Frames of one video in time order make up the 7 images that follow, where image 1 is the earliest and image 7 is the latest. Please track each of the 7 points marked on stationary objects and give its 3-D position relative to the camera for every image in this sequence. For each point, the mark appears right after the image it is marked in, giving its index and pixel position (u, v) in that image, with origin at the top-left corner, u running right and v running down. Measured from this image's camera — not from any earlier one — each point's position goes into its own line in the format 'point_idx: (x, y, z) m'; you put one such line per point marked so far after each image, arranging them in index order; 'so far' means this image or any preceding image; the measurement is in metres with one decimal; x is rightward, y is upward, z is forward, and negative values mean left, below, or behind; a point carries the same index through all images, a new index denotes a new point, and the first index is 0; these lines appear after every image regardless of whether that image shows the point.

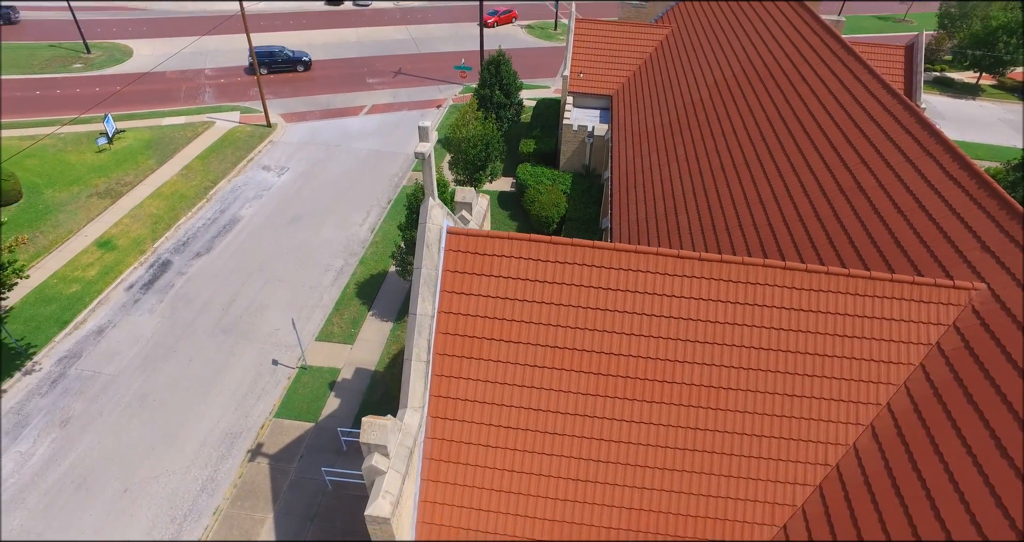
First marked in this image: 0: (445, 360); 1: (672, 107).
0: (-0.9, -1.2, +7.4) m
1: (+4.8, +4.7, +16.5) m
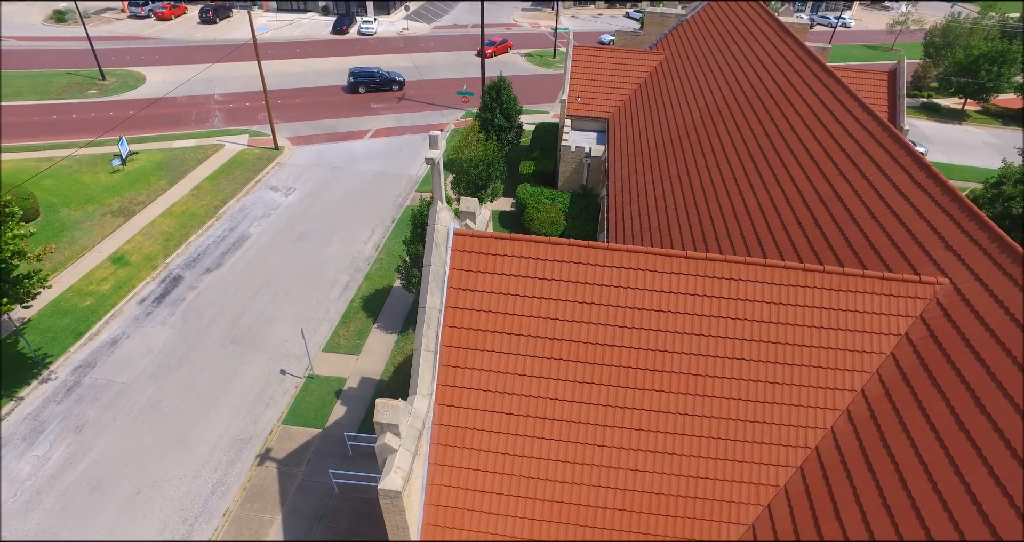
0: (-0.9, -1.1, +8.0) m
1: (+4.8, +4.3, +17.4) m
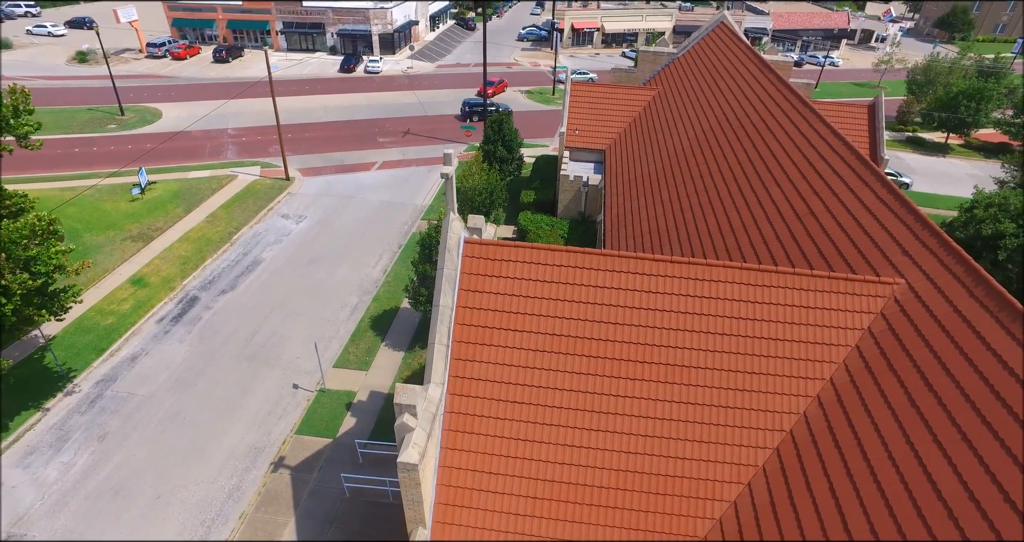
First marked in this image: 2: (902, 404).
0: (-0.8, -1.2, +8.9) m
1: (+4.8, +3.7, +18.6) m
2: (+5.5, -1.9, +7.8) m
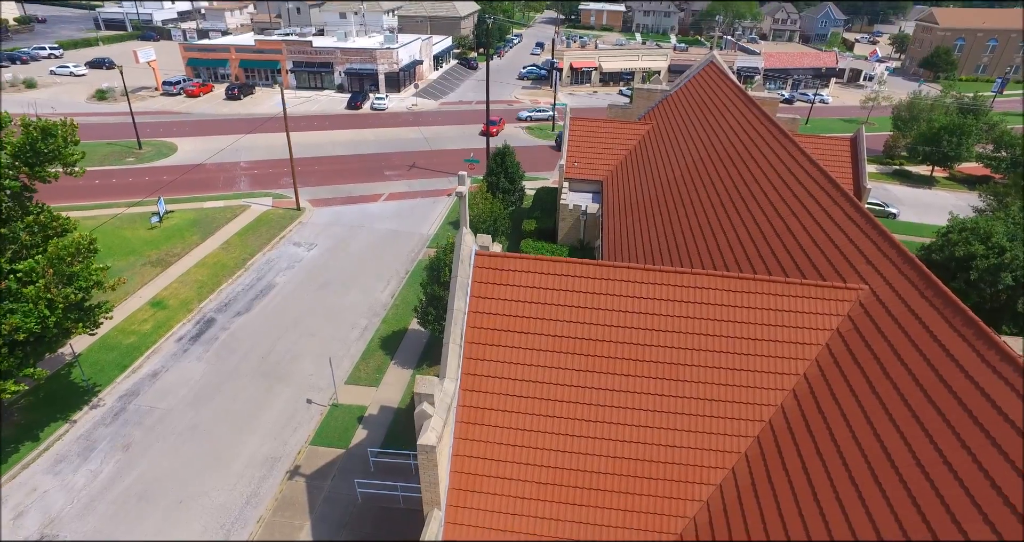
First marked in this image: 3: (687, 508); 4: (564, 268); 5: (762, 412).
0: (-0.7, -1.4, +9.9) m
1: (+5.0, +2.9, +19.8) m
2: (+5.6, -1.9, +8.8) m
3: (+2.7, -3.7, +8.5) m
4: (+1.0, 0.0, +10.3) m
5: (+4.2, -2.4, +9.4) m
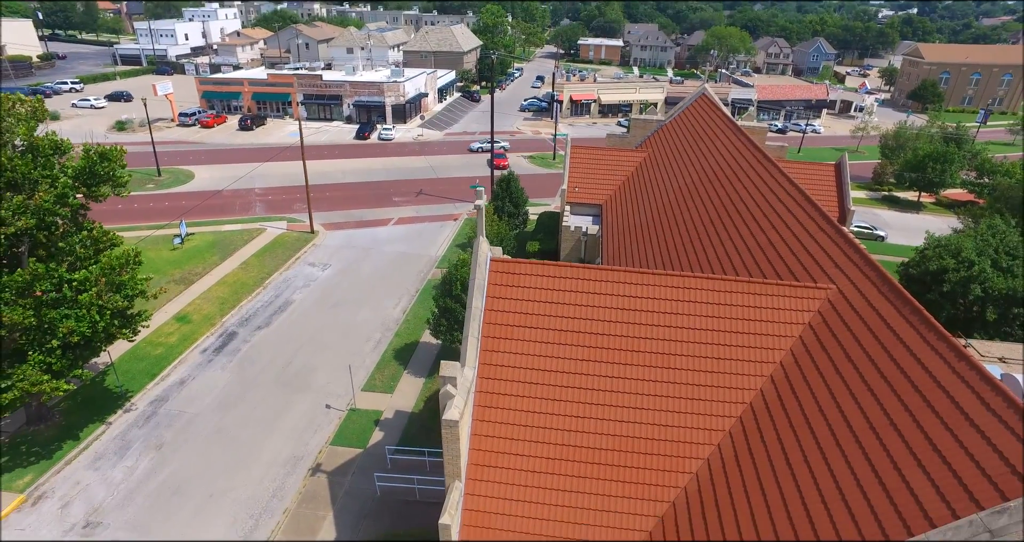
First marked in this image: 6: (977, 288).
0: (-0.5, -1.4, +11.1) m
1: (+5.2, +2.4, +21.3) m
2: (+5.8, -1.9, +10.0) m
3: (+2.9, -3.7, +9.7) m
4: (+1.2, 0.0, +11.6) m
5: (+4.5, -2.4, +10.6) m
6: (+15.4, -0.6, +18.3) m
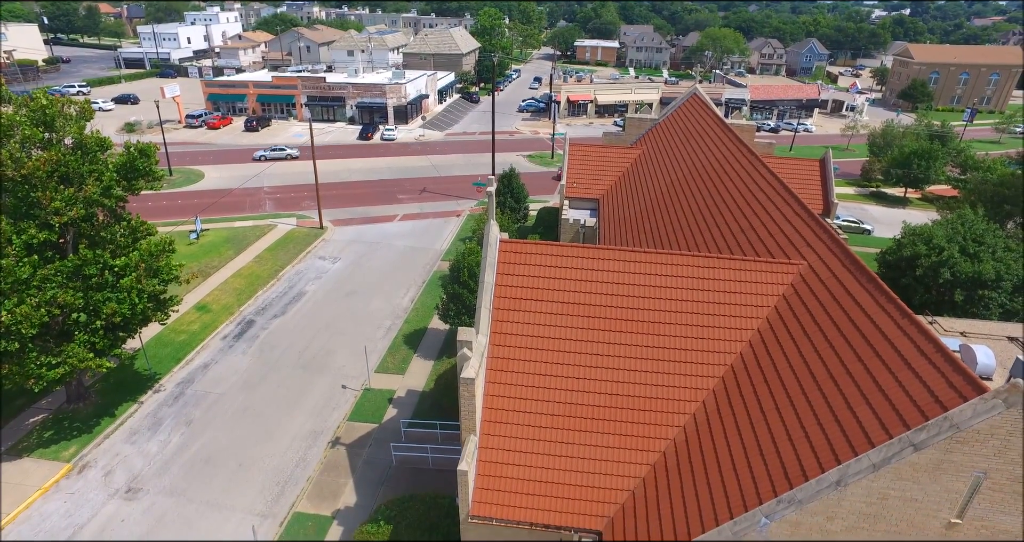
0: (-0.3, -1.0, +12.5) m
1: (+5.3, +2.8, +22.7) m
2: (+6.0, -1.4, +11.4) m
3: (+3.1, -3.2, +11.0) m
4: (+1.3, +0.4, +13.0) m
5: (+4.6, -1.9, +12.0) m
6: (+15.5, -0.1, +19.8) m
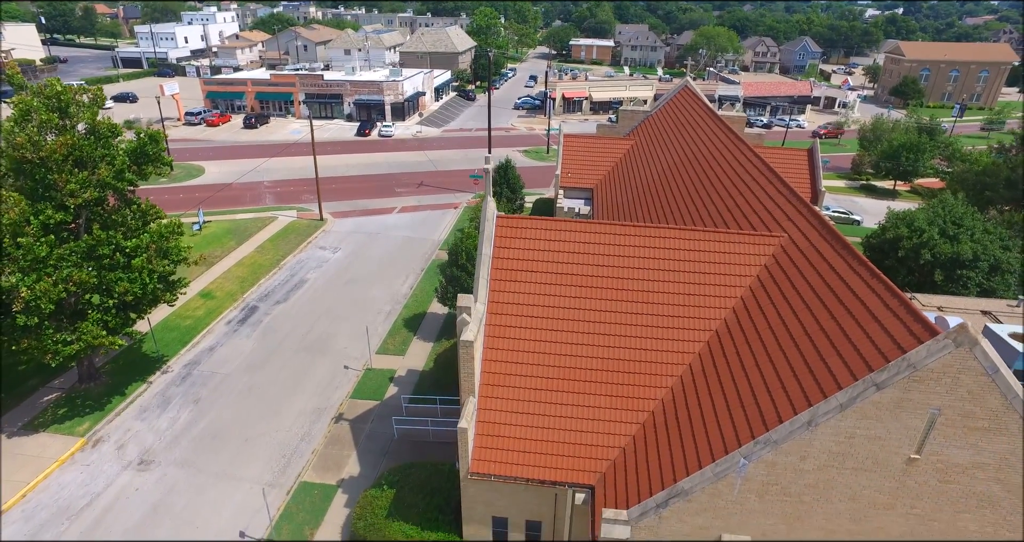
0: (-0.4, -0.3, +13.2) m
1: (+5.1, +3.5, +23.4) m
2: (+5.9, -0.8, +12.1) m
3: (+3.1, -2.6, +11.7) m
4: (+1.3, +1.0, +13.7) m
5: (+4.6, -1.3, +12.7) m
6: (+15.4, +0.6, +20.5) m
